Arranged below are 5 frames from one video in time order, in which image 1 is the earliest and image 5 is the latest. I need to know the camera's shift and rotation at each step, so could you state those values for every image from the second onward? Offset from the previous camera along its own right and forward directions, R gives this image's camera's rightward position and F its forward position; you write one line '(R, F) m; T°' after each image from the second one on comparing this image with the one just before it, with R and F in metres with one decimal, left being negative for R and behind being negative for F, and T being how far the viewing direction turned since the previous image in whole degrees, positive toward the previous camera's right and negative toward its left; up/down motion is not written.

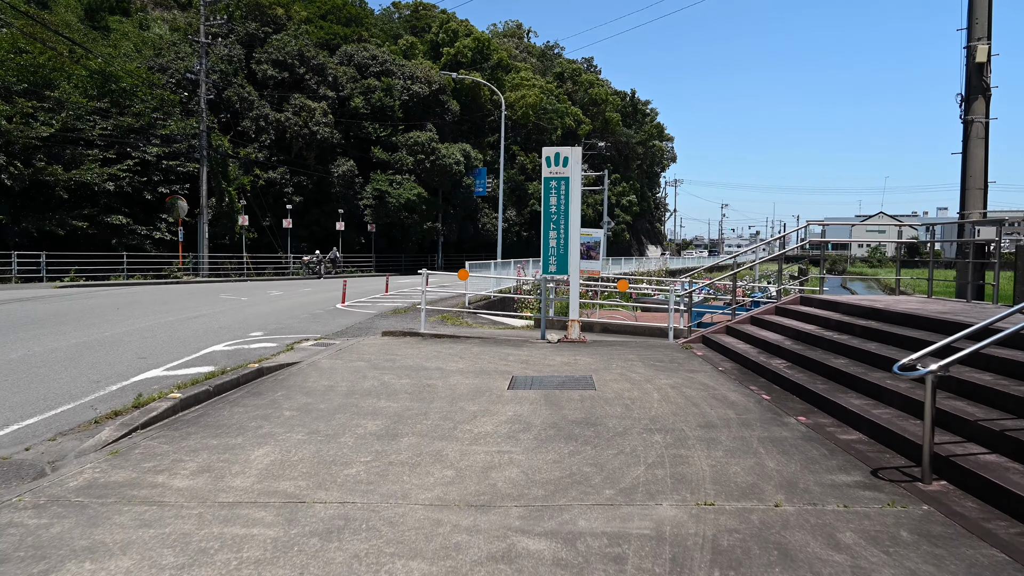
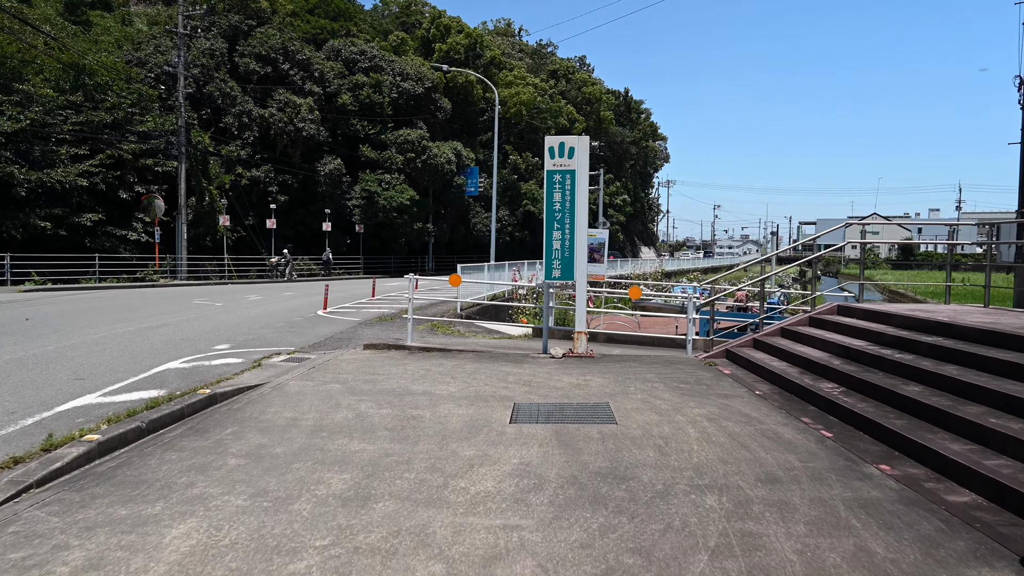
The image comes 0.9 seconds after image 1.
(-0.1, +1.3) m; +1°
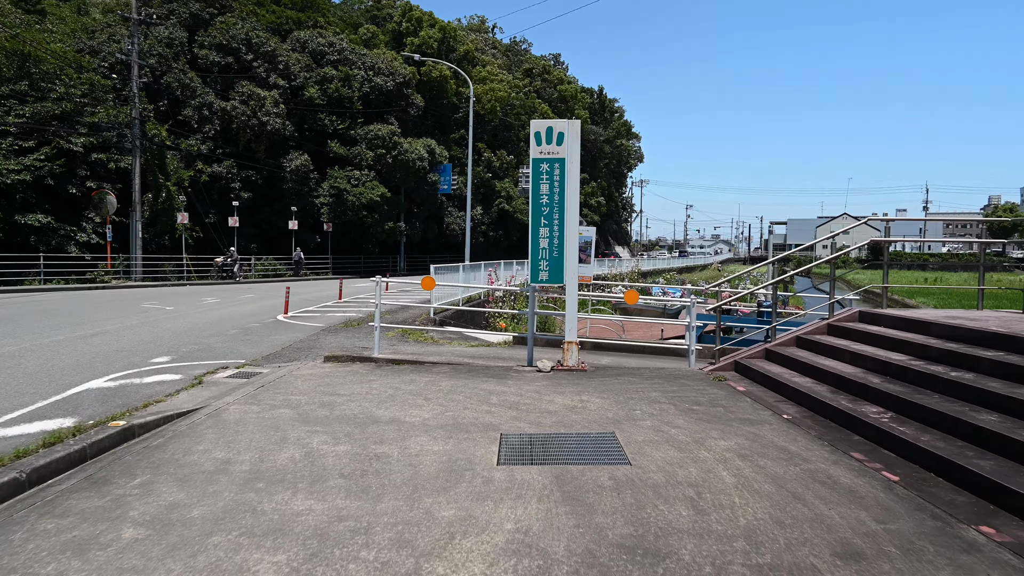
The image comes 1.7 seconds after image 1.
(-0.1, +1.2) m; +2°
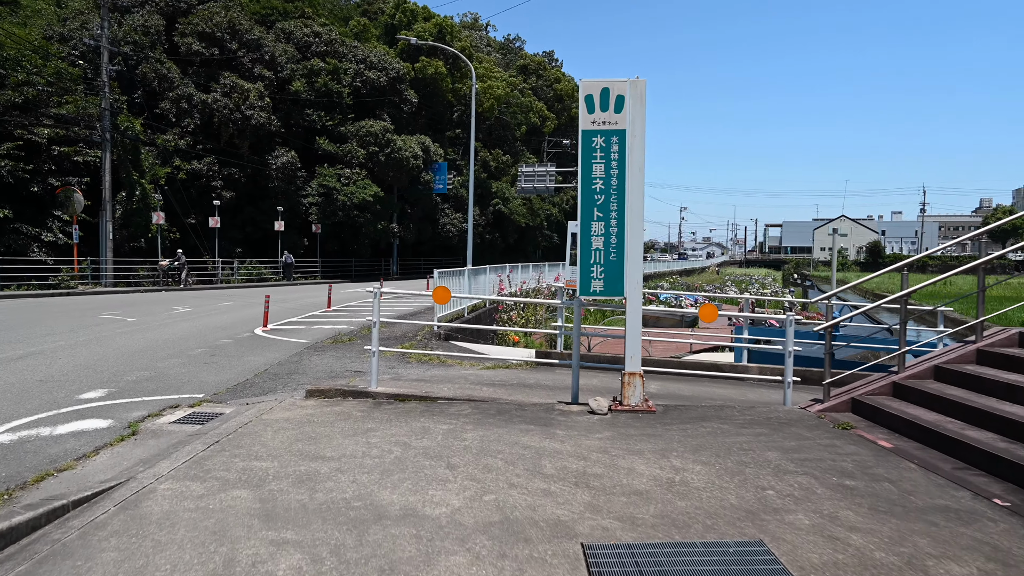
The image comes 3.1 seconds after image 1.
(-0.5, +2.2) m; +1°
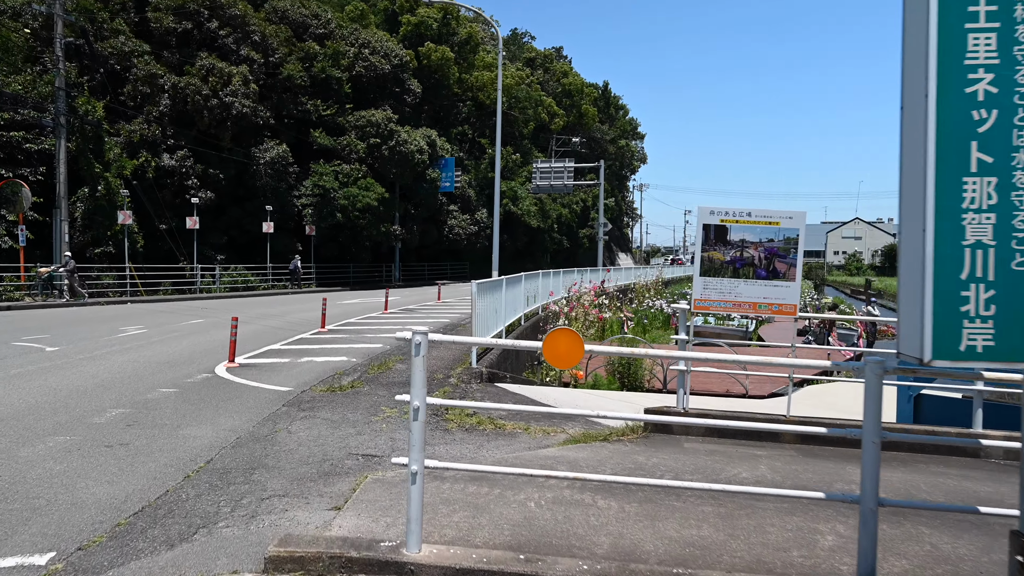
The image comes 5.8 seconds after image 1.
(-1.0, +4.0) m; 0°
